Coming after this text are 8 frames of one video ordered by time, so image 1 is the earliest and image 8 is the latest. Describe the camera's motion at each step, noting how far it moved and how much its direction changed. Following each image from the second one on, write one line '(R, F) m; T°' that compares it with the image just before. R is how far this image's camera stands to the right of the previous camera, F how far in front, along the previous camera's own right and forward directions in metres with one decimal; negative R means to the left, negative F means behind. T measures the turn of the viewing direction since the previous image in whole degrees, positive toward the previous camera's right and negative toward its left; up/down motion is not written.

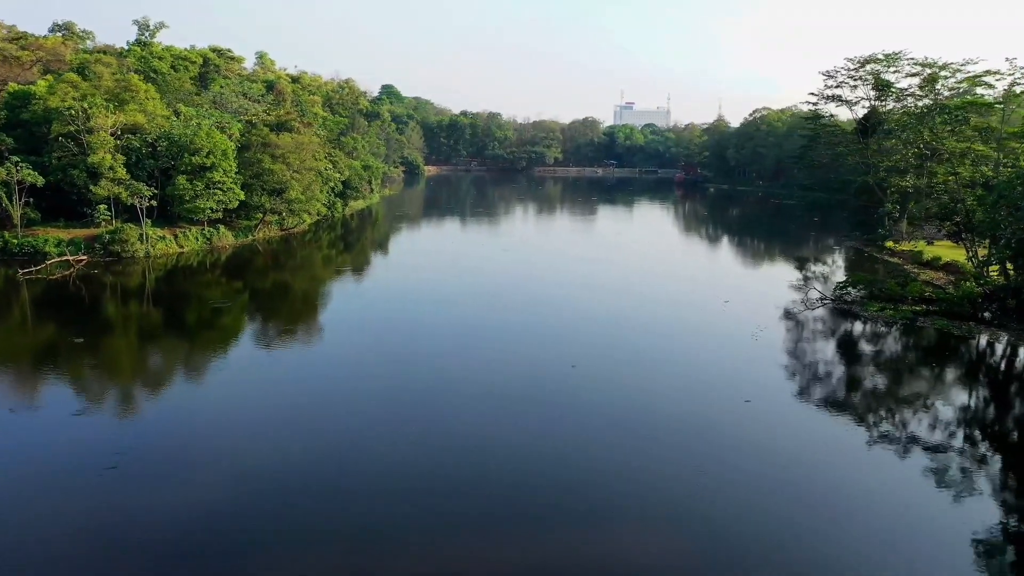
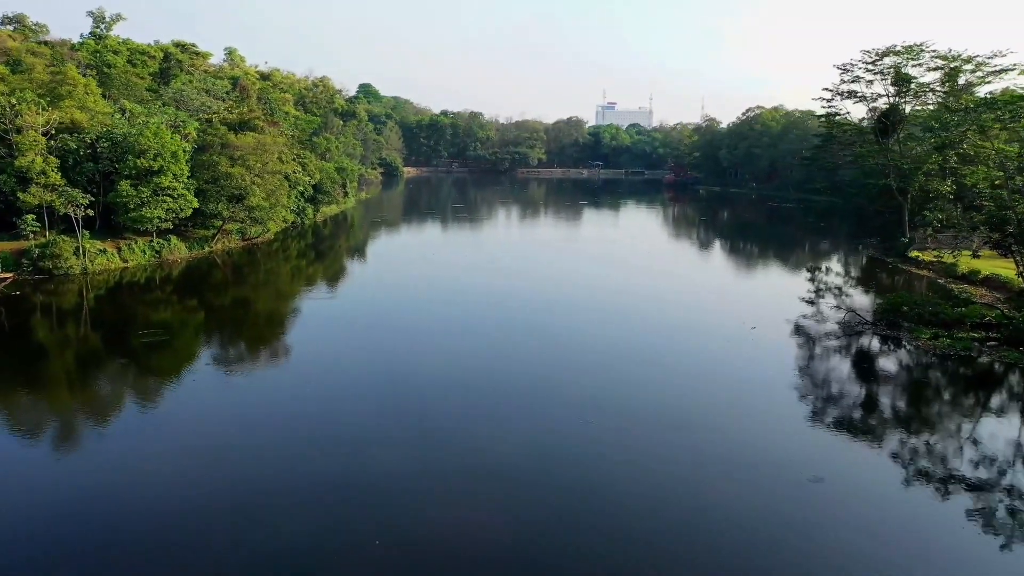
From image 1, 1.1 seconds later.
(-0.2, +1.9) m; +2°
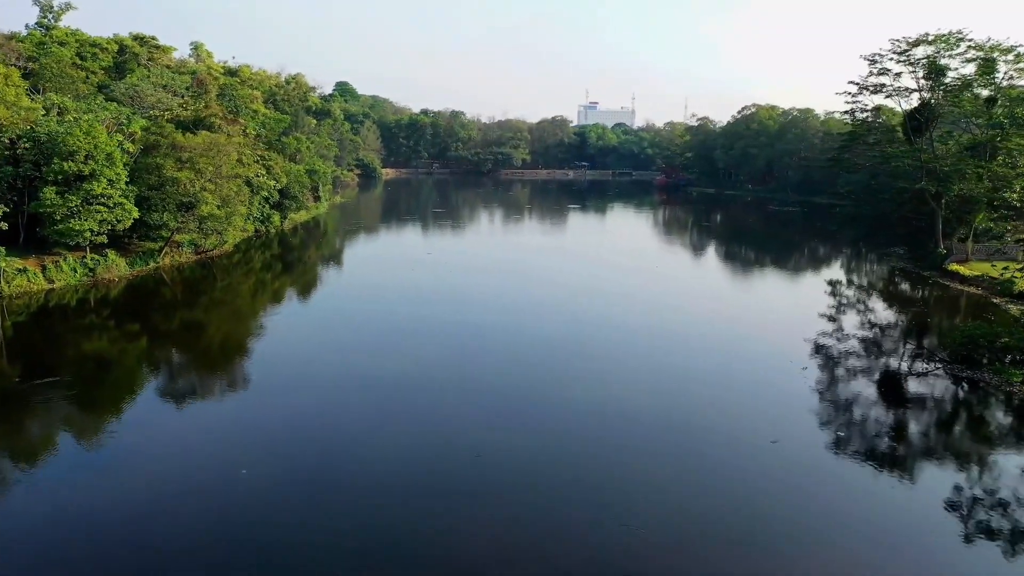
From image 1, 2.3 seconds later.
(-0.2, +2.1) m; +2°
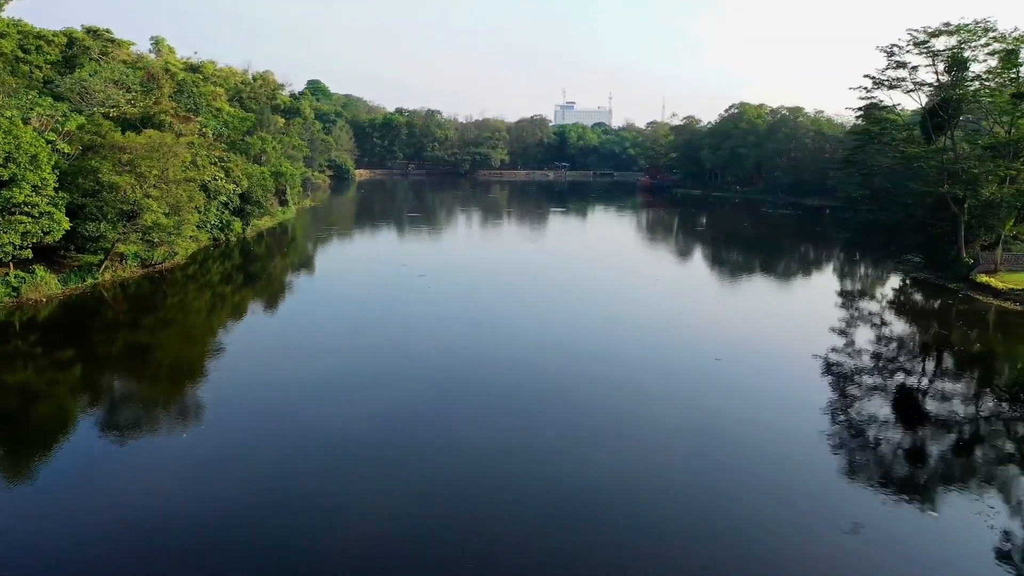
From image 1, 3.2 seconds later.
(-0.2, +1.6) m; +2°
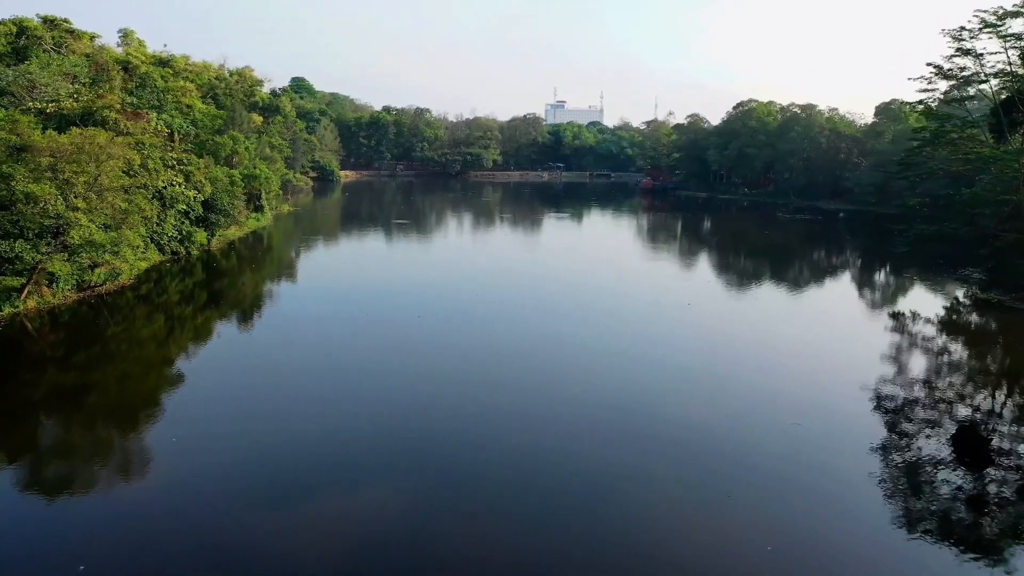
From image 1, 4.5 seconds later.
(-0.3, +2.2) m; +1°
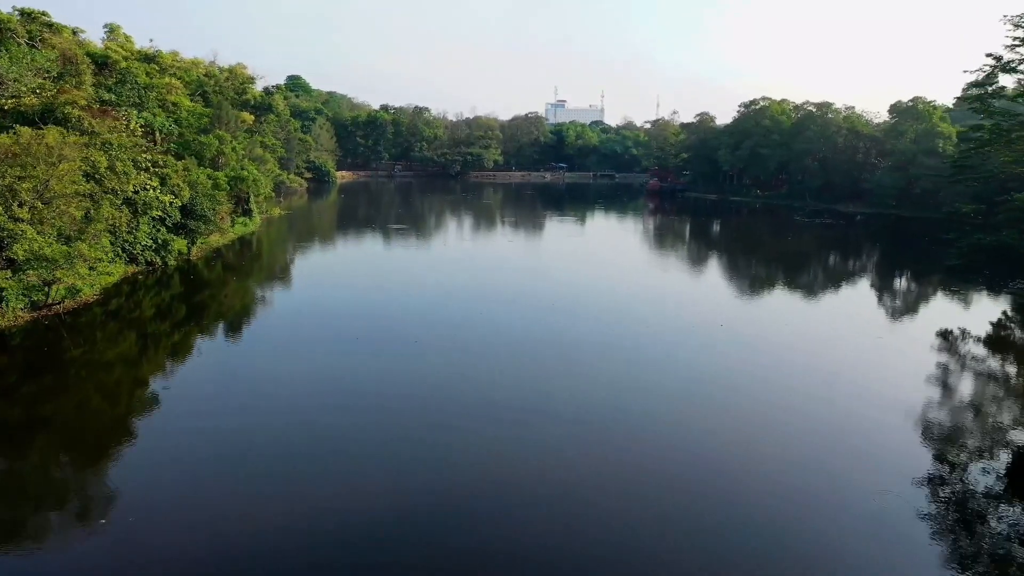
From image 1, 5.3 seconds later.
(-0.2, +1.4) m; 0°
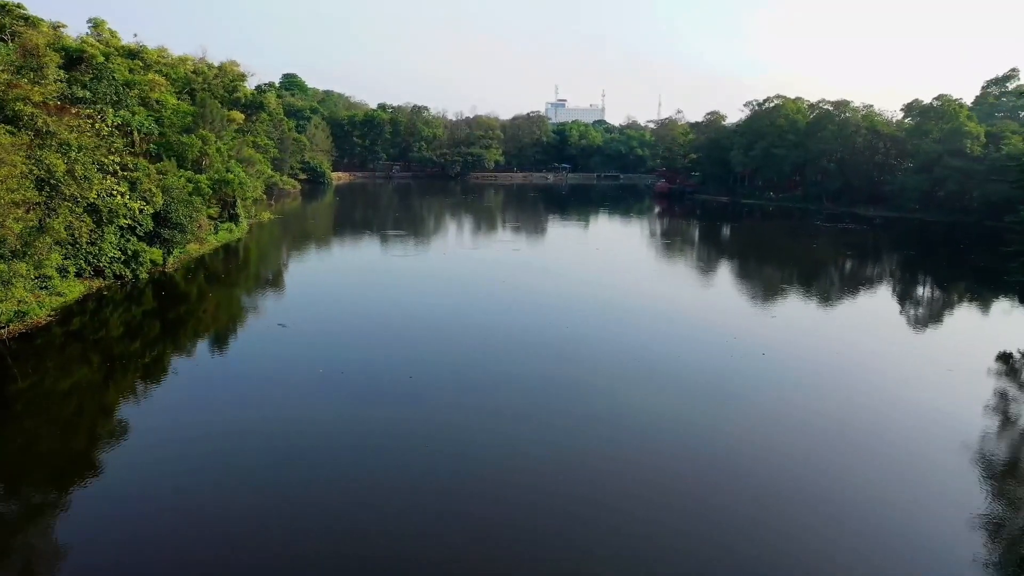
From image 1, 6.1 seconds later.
(-0.2, +1.4) m; 0°
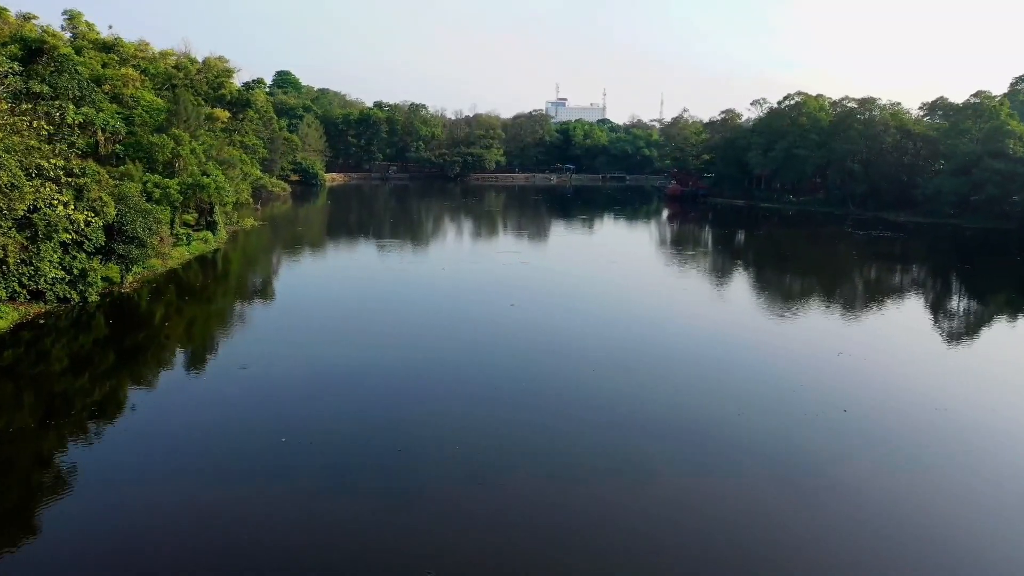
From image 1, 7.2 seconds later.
(-0.2, +1.9) m; 0°
